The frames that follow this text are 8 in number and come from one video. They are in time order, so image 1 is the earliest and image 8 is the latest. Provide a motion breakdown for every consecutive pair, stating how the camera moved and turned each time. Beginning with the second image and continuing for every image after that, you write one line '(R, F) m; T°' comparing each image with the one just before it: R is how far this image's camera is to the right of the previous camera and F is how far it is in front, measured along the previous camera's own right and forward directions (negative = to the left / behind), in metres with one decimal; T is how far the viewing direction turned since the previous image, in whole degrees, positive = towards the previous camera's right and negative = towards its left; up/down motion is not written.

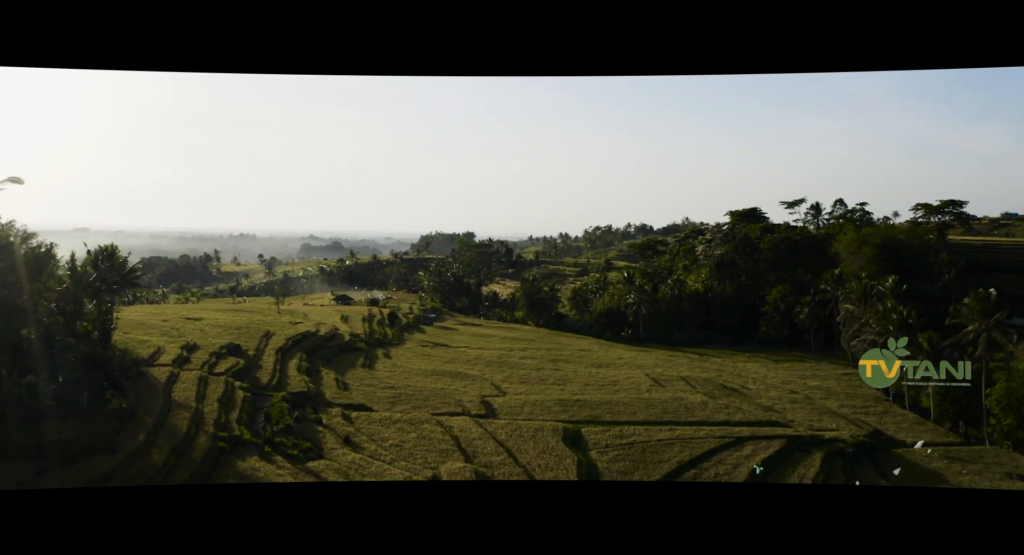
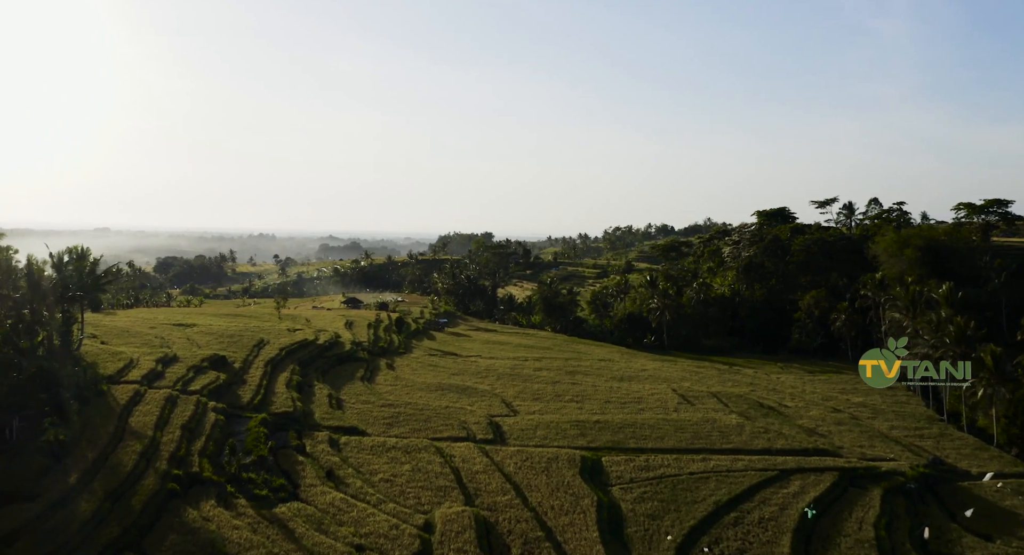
(+0.4, +5.3) m; -1°
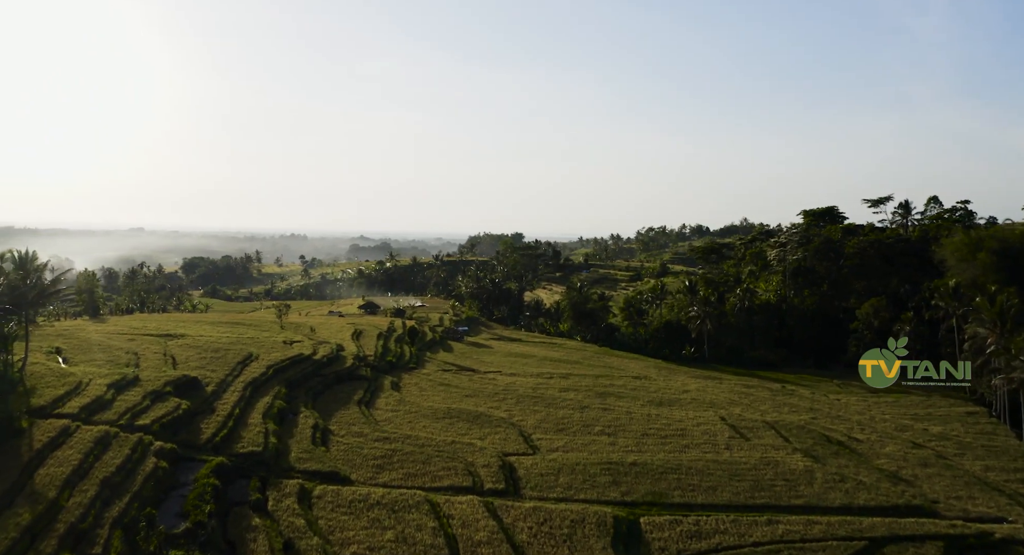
(+0.6, +7.6) m; -2°
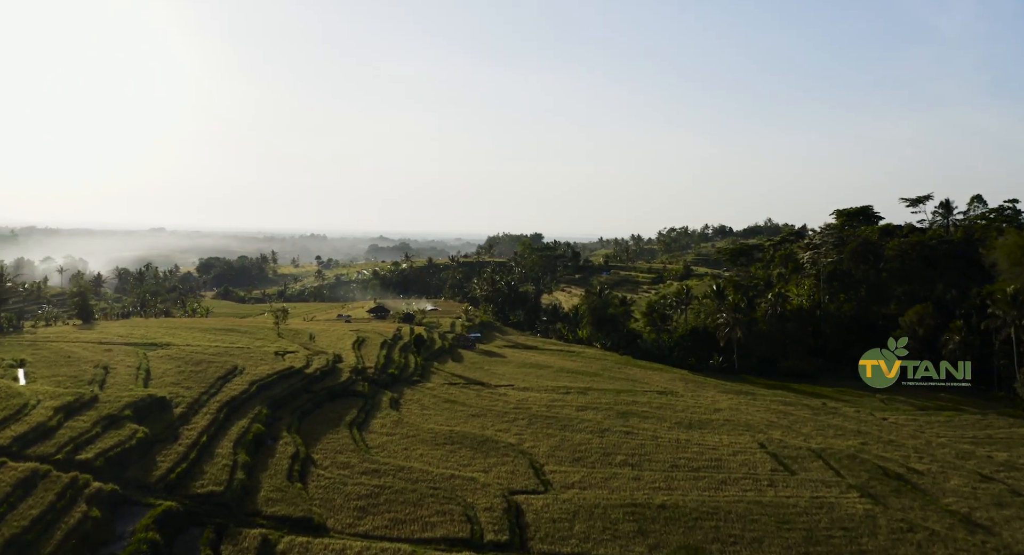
(+0.5, +5.3) m; -1°
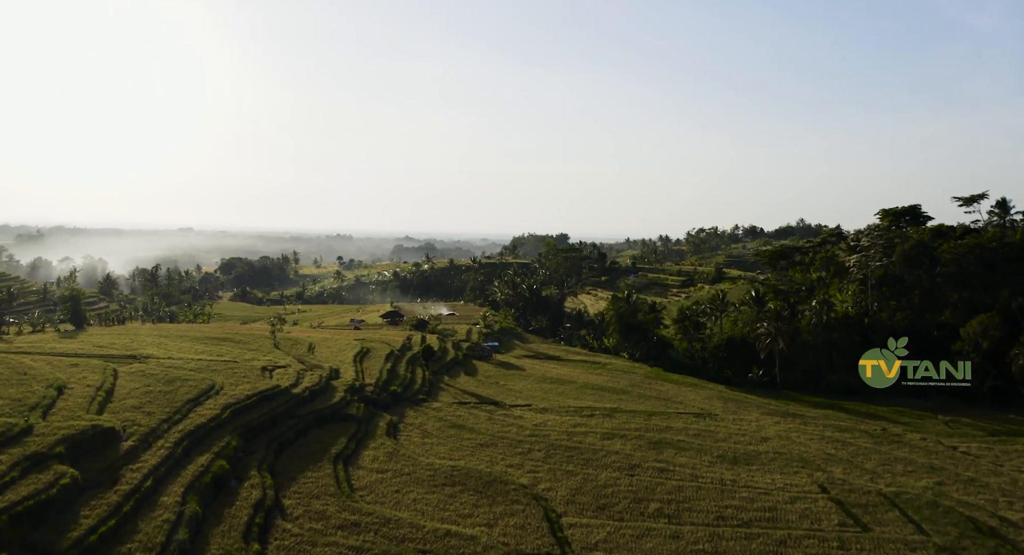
(+0.6, +6.2) m; -2°
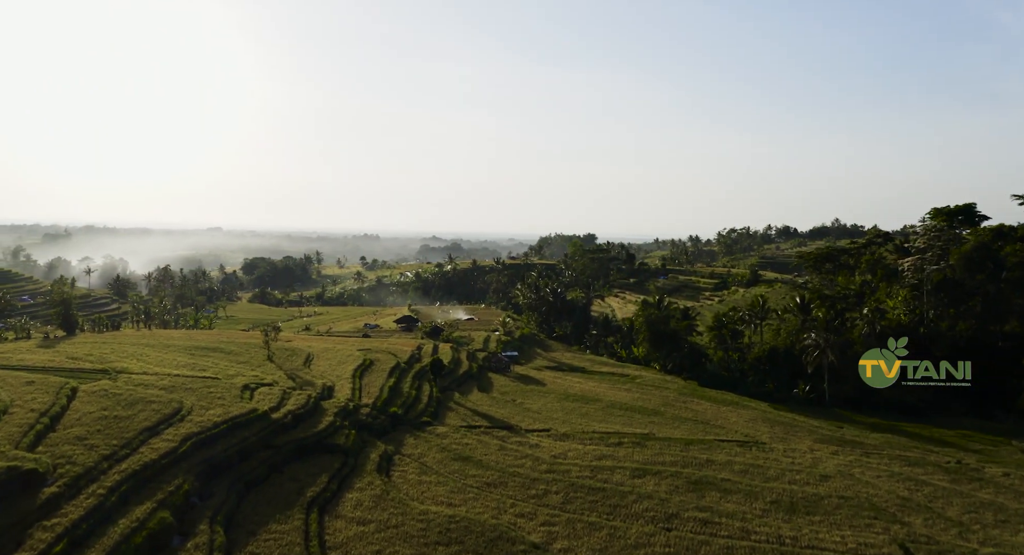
(+0.6, +6.1) m; -2°
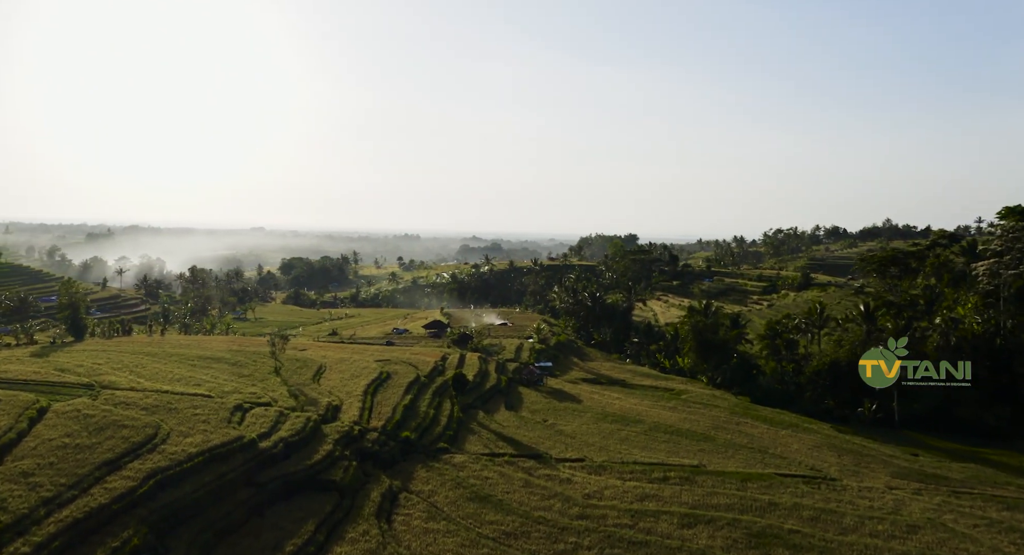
(+0.6, +5.5) m; -3°
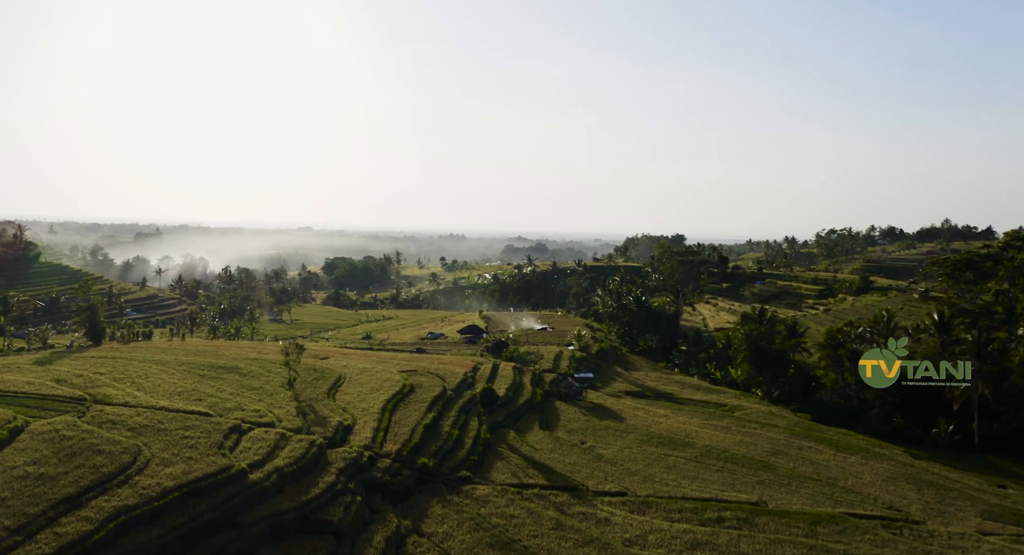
(+0.6, +4.6) m; -3°
